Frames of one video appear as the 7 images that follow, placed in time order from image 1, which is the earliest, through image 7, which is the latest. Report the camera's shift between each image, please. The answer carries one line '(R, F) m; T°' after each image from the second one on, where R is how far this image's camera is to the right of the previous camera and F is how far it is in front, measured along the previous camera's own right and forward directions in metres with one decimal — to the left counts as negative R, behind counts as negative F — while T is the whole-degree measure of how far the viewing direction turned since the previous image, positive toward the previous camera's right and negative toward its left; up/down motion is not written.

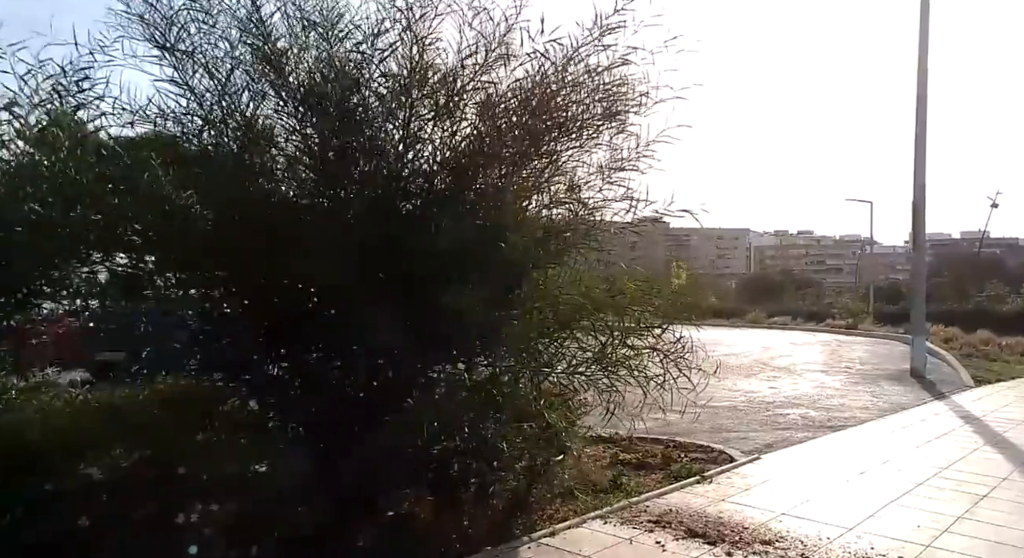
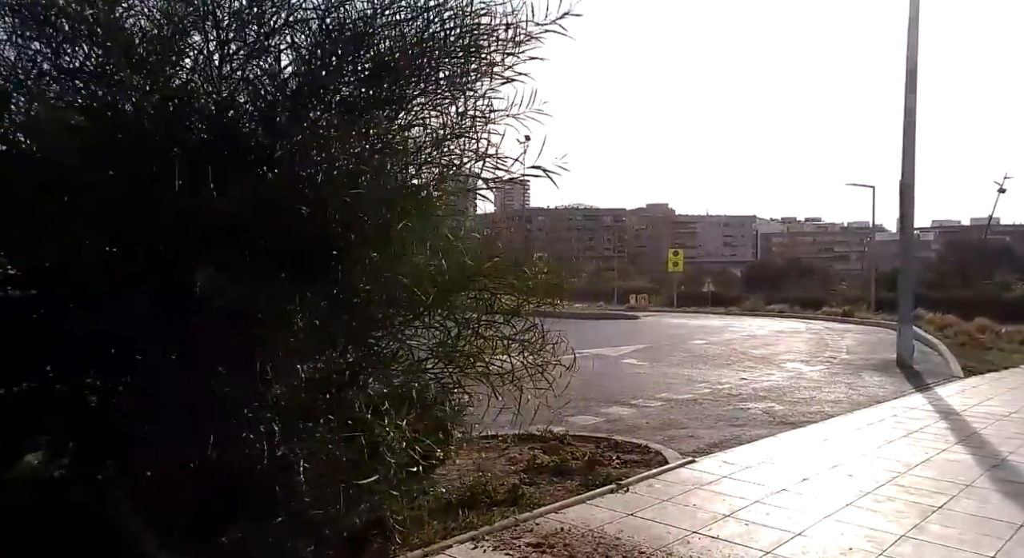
(+0.8, +0.8) m; 0°
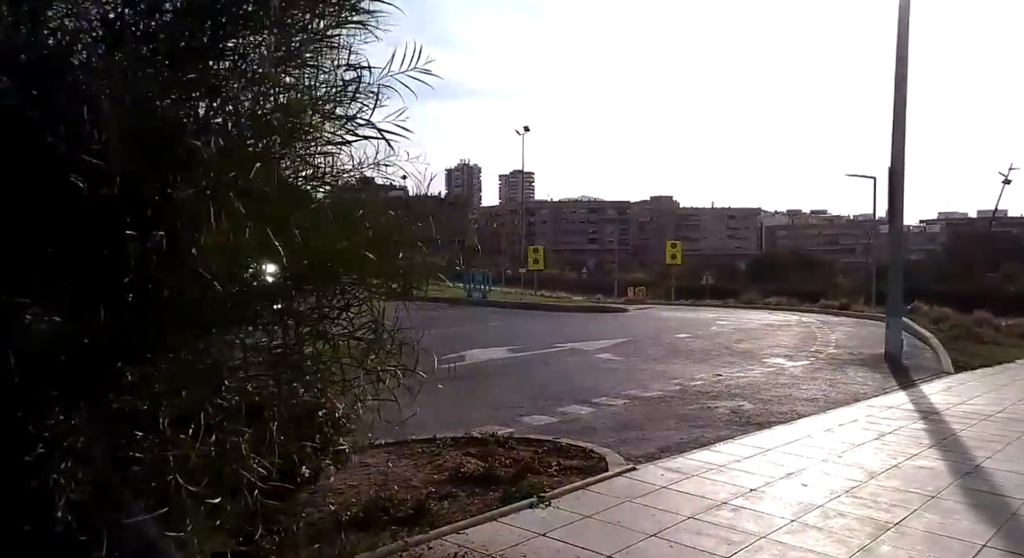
(+0.6, +0.6) m; 0°
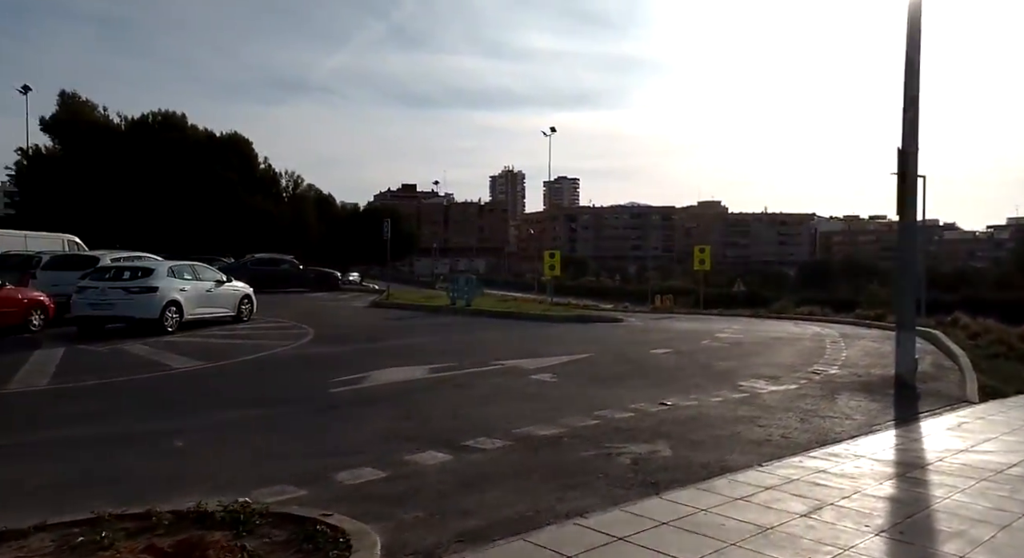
(+1.9, +2.3) m; -3°
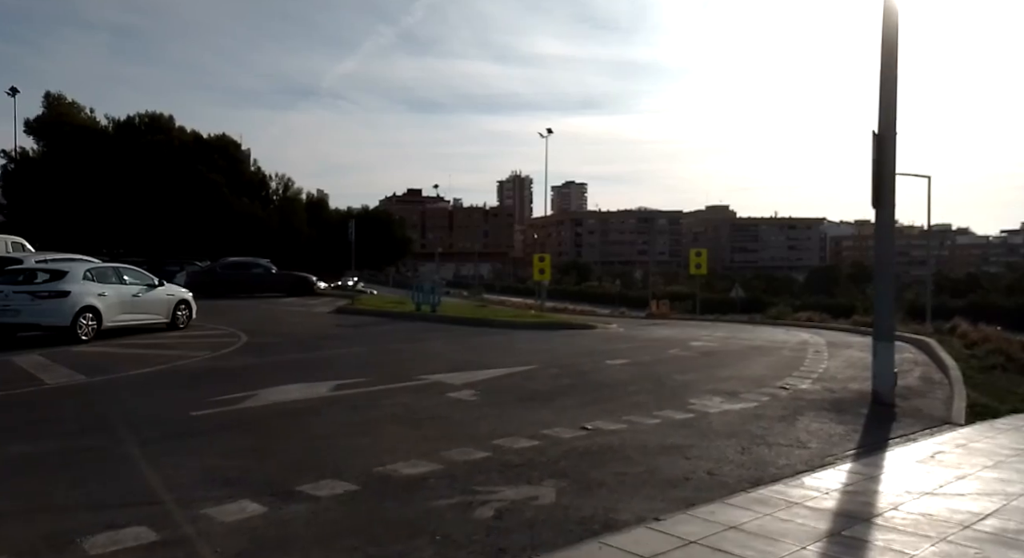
(+1.3, +1.5) m; -1°
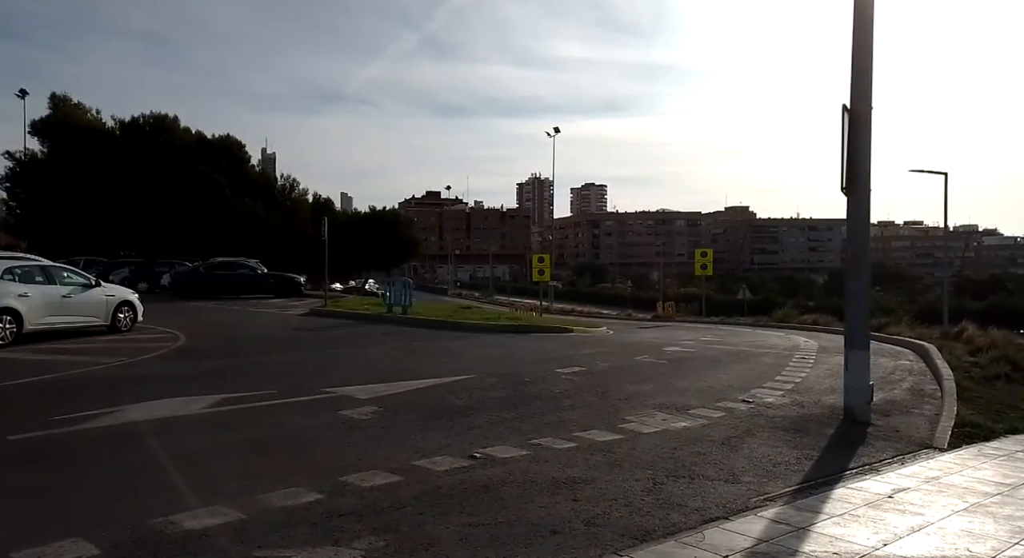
(+1.4, +1.4) m; -2°
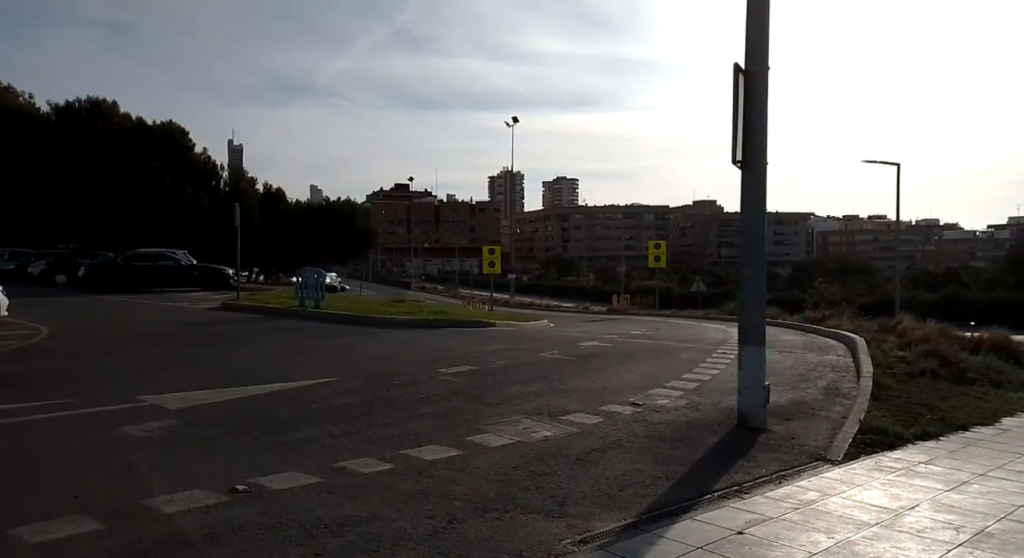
(+1.5, +1.3) m; +2°
